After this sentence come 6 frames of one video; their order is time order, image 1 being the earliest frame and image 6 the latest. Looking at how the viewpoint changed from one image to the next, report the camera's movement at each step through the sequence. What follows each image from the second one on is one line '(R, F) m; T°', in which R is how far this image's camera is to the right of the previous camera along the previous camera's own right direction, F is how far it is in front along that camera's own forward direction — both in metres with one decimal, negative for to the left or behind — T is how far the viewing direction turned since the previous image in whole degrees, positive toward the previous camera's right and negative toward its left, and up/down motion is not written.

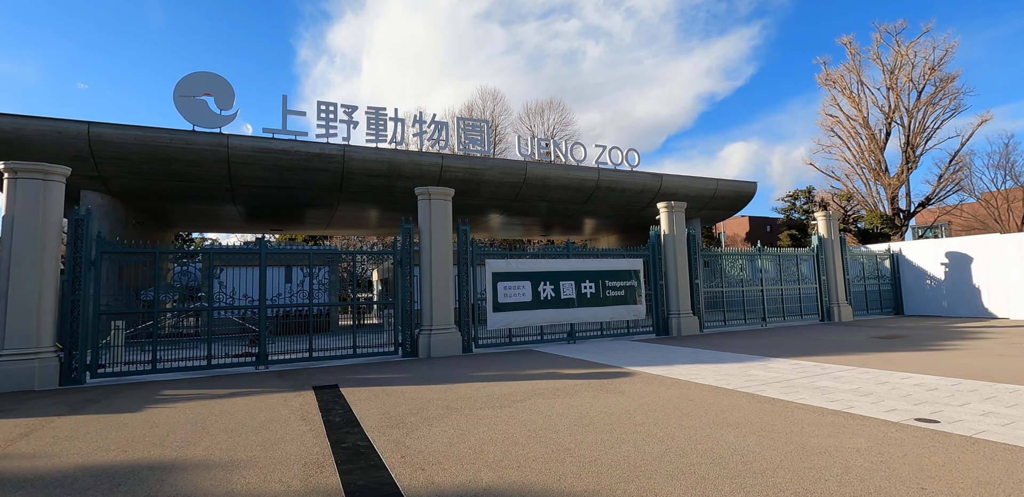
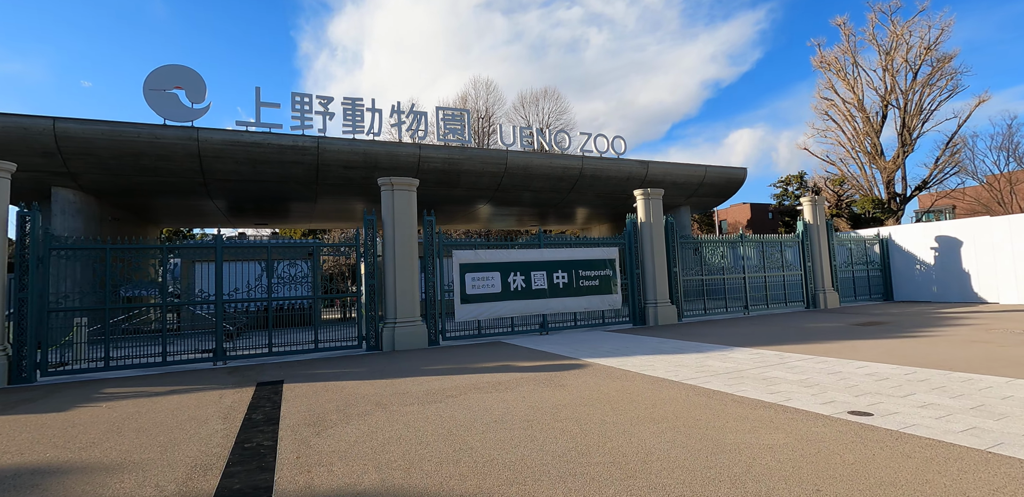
(+0.9, +0.3) m; -1°
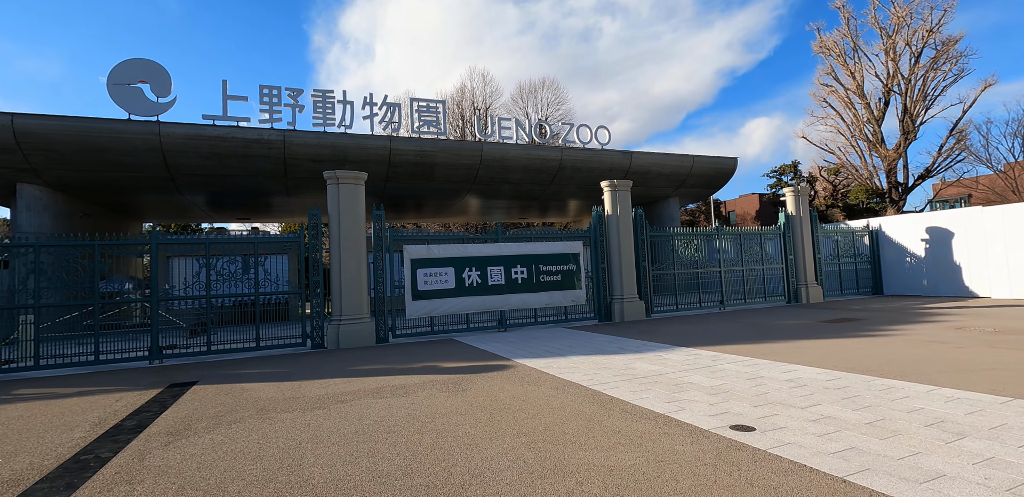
(+1.4, +0.4) m; -2°
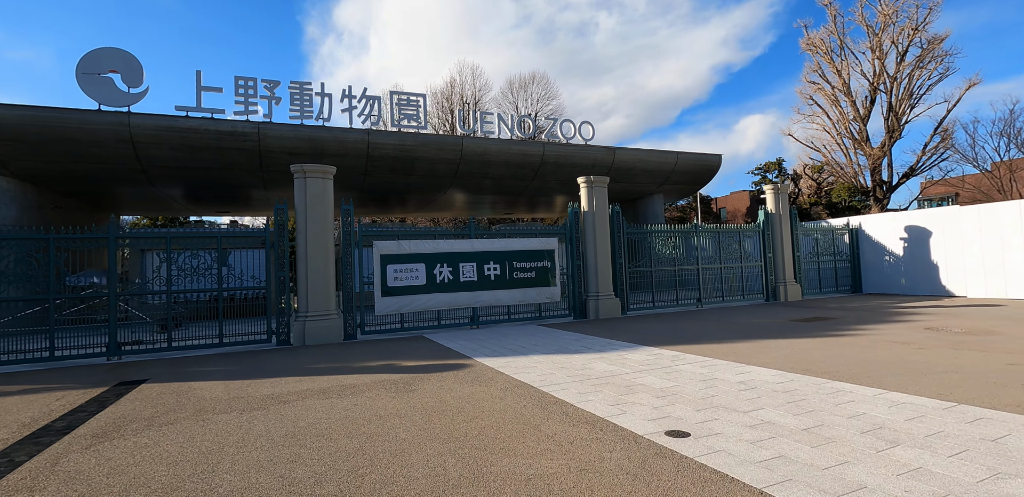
(+0.5, +0.1) m; +1°
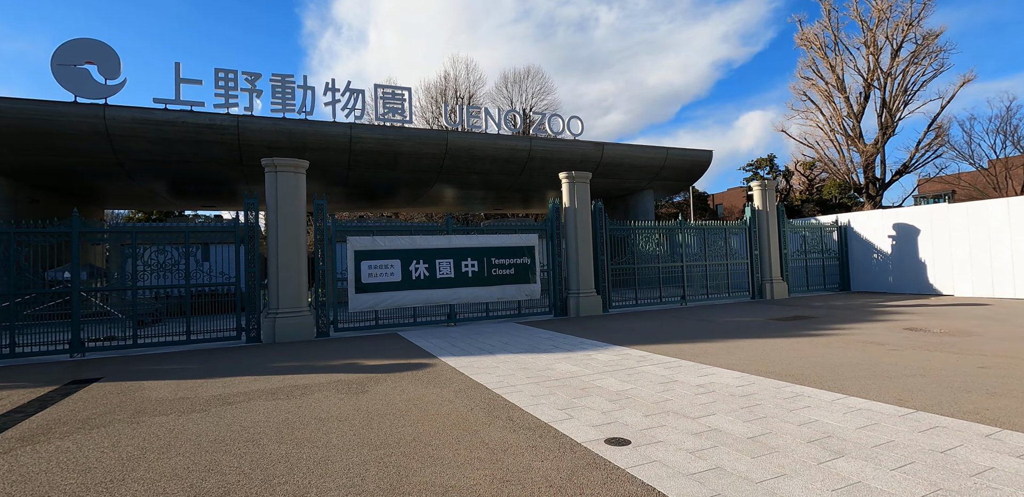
(+0.5, +0.2) m; 0°
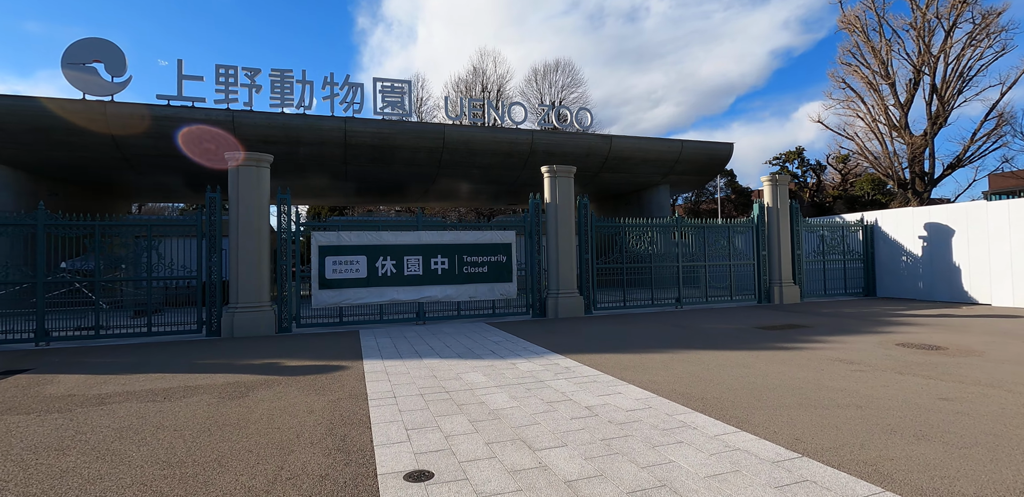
(+1.8, +0.6) m; -5°
